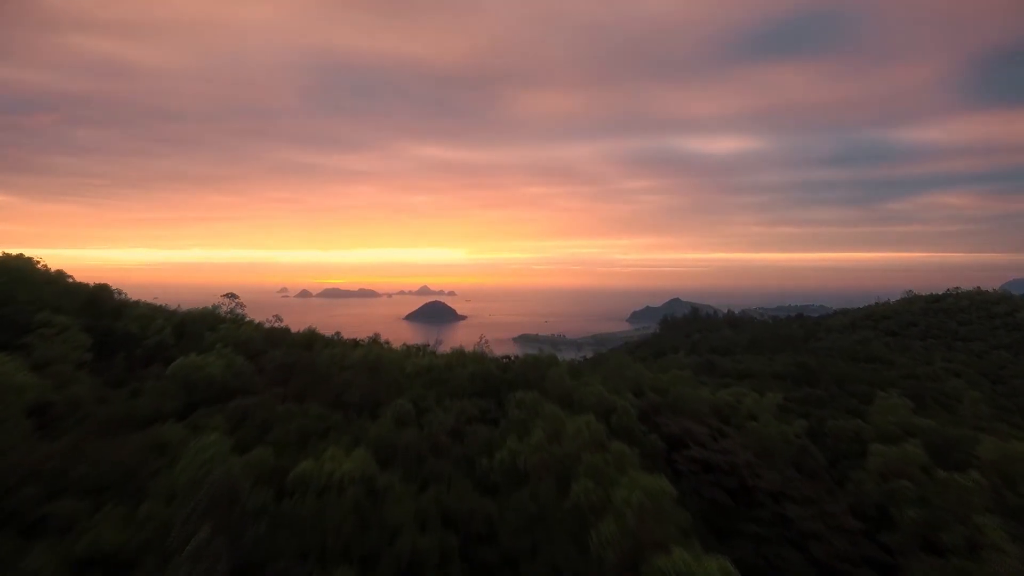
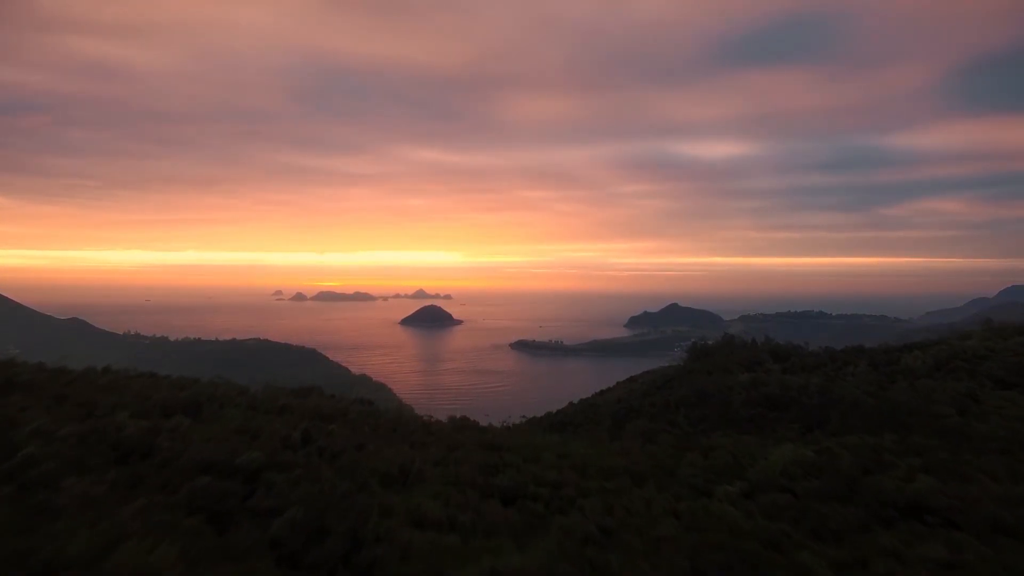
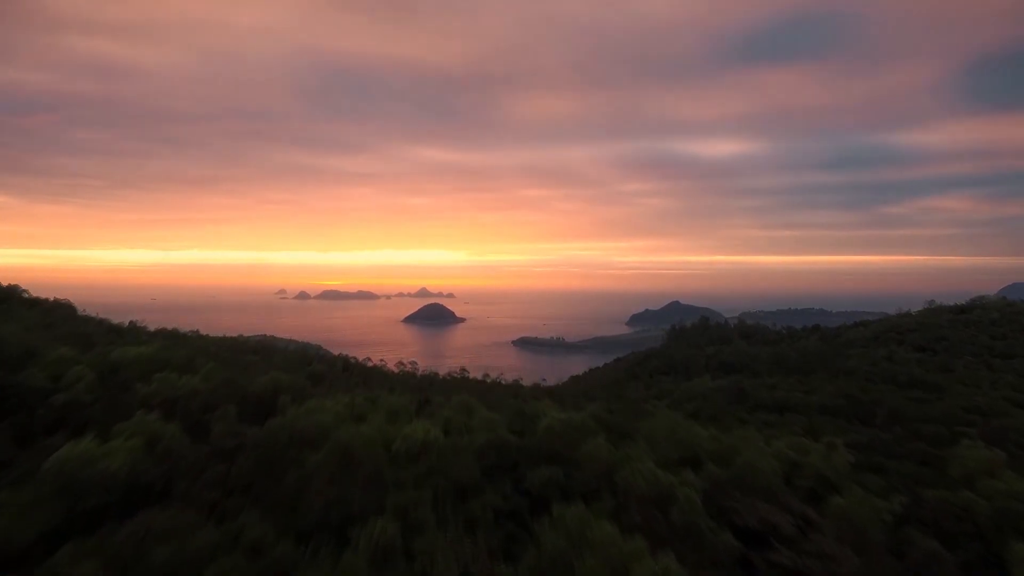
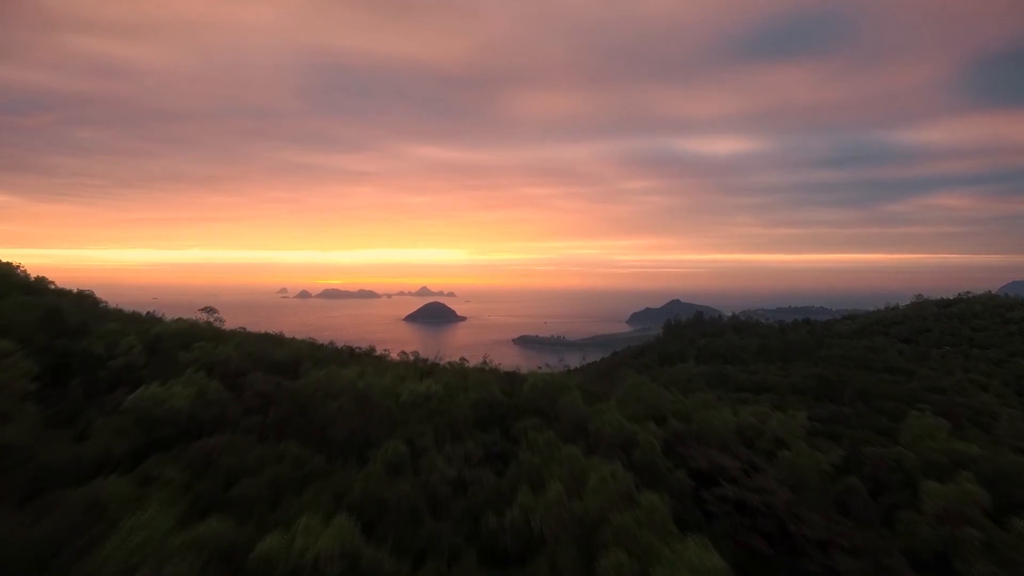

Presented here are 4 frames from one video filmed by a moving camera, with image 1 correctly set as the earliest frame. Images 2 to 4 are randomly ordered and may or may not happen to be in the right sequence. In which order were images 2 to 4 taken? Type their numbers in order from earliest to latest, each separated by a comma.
4, 3, 2
